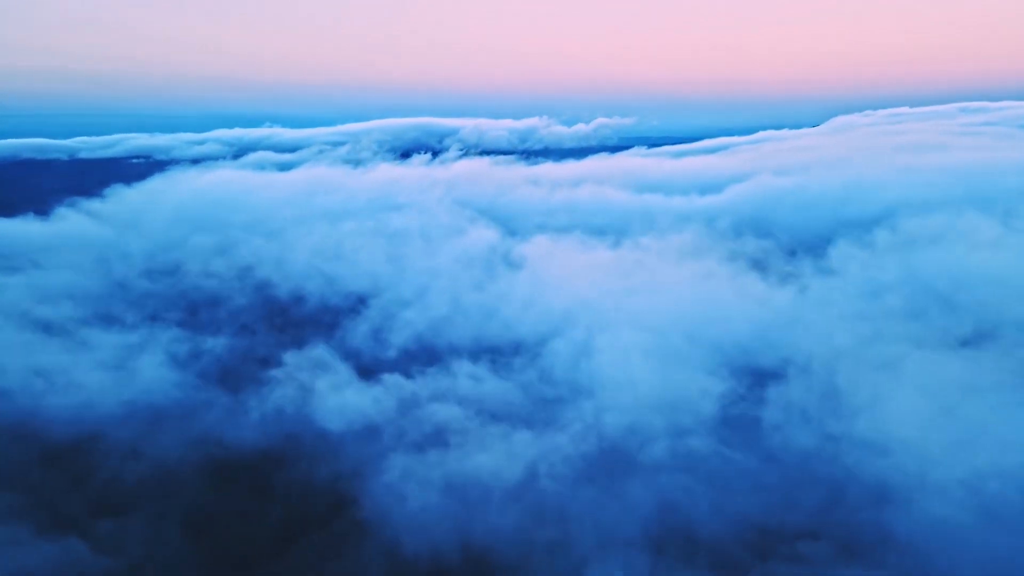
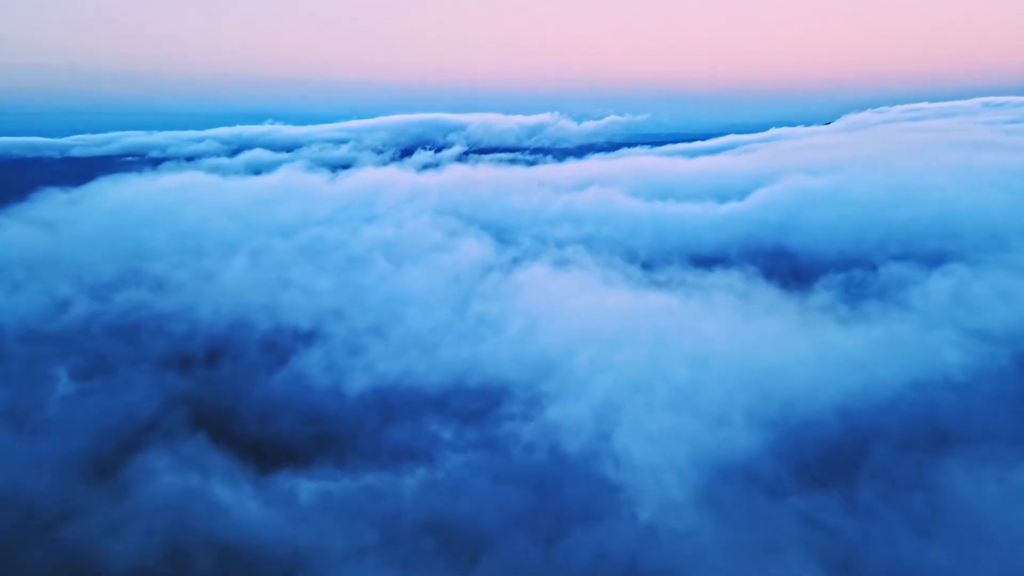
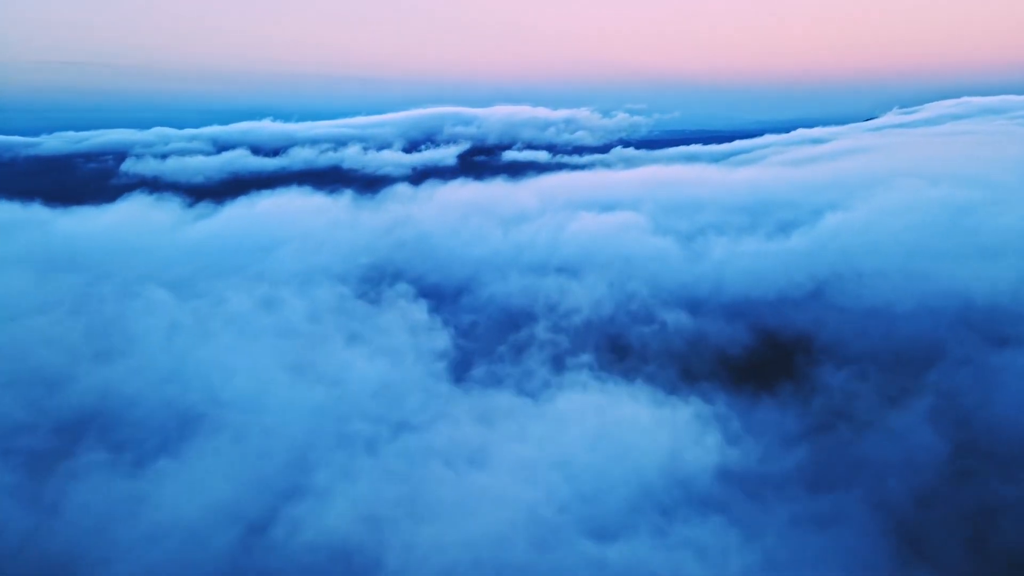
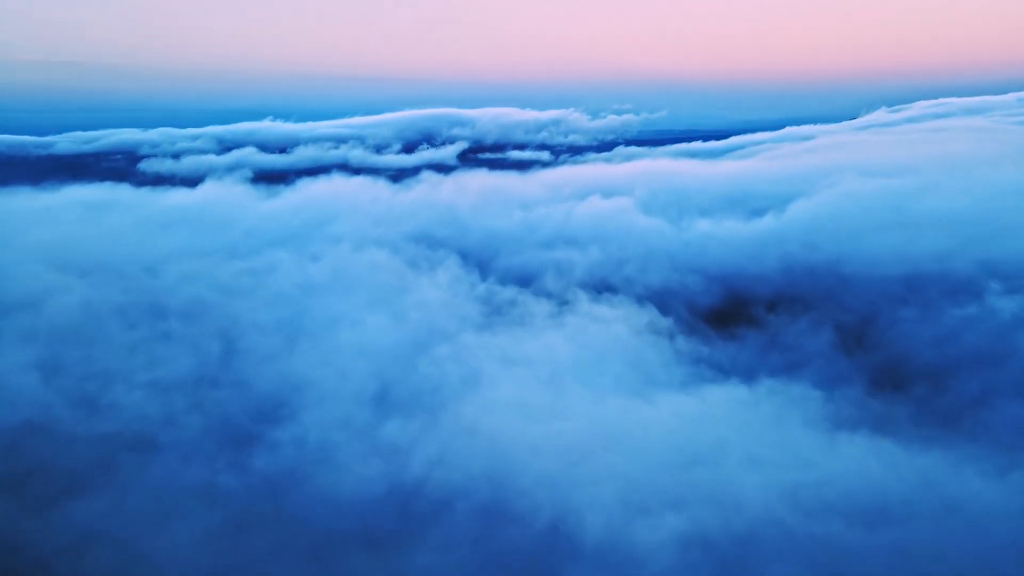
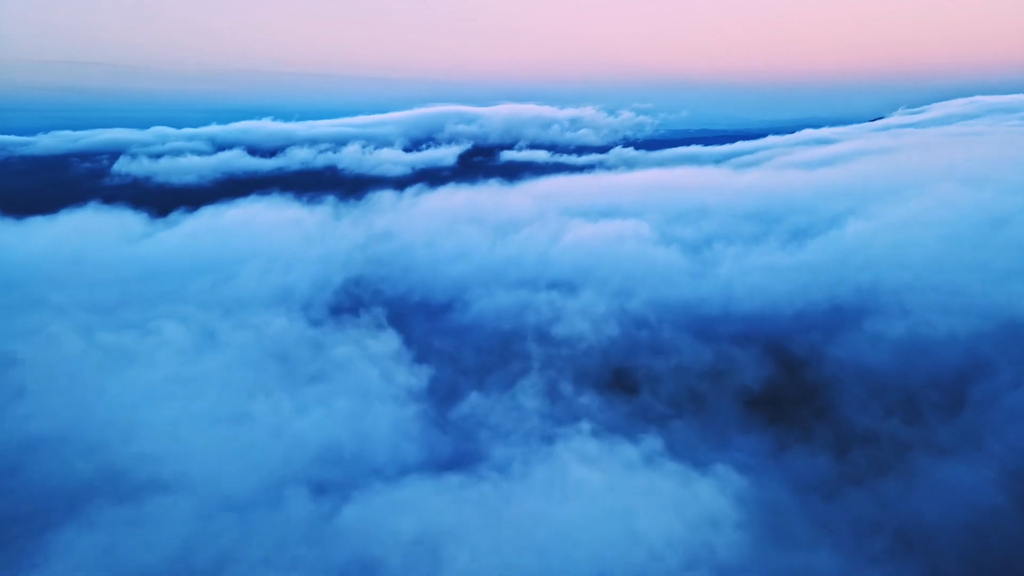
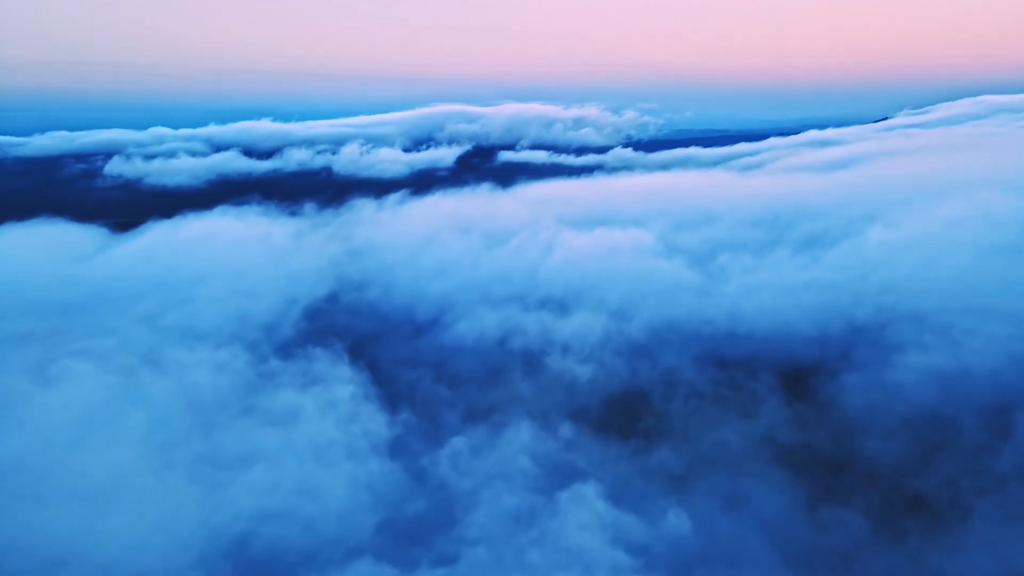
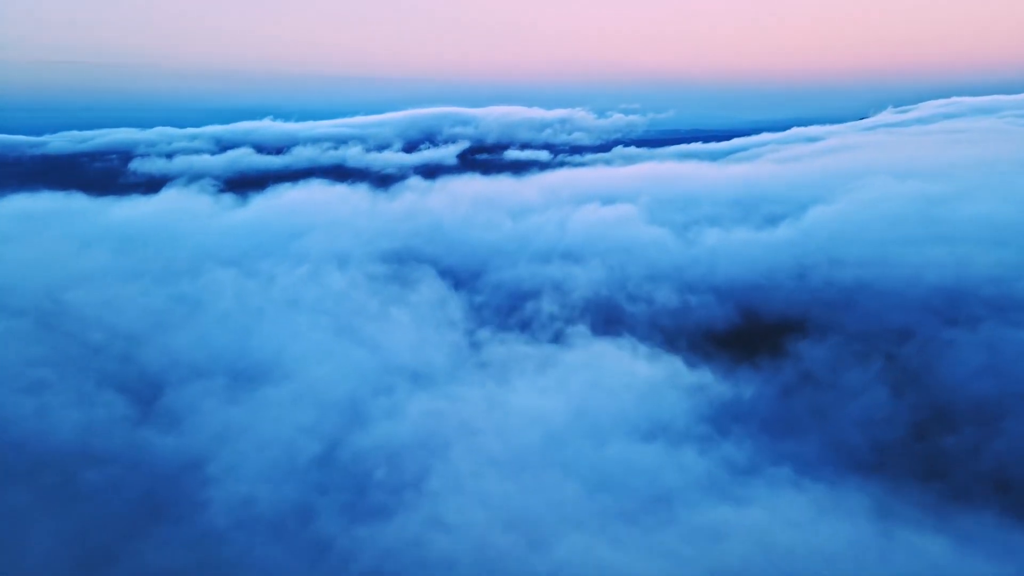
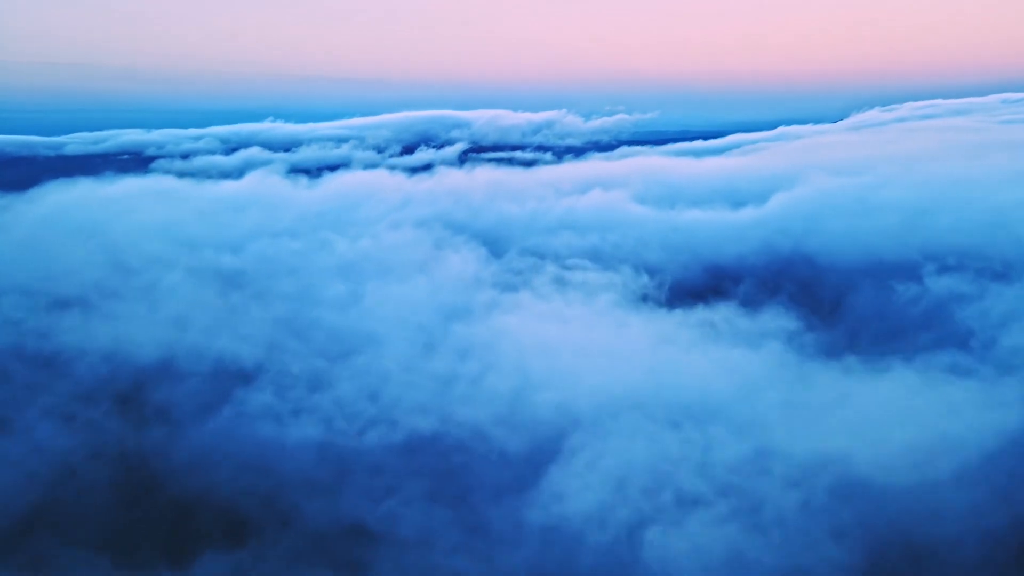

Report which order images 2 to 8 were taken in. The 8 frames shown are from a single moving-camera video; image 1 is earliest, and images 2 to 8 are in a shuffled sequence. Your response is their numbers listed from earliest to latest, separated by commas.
2, 8, 4, 7, 3, 5, 6
